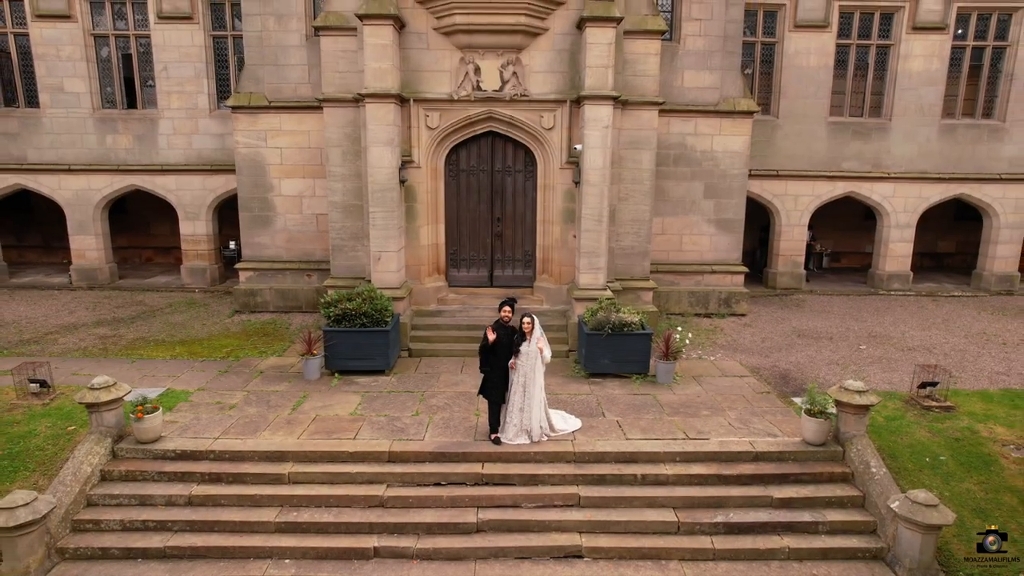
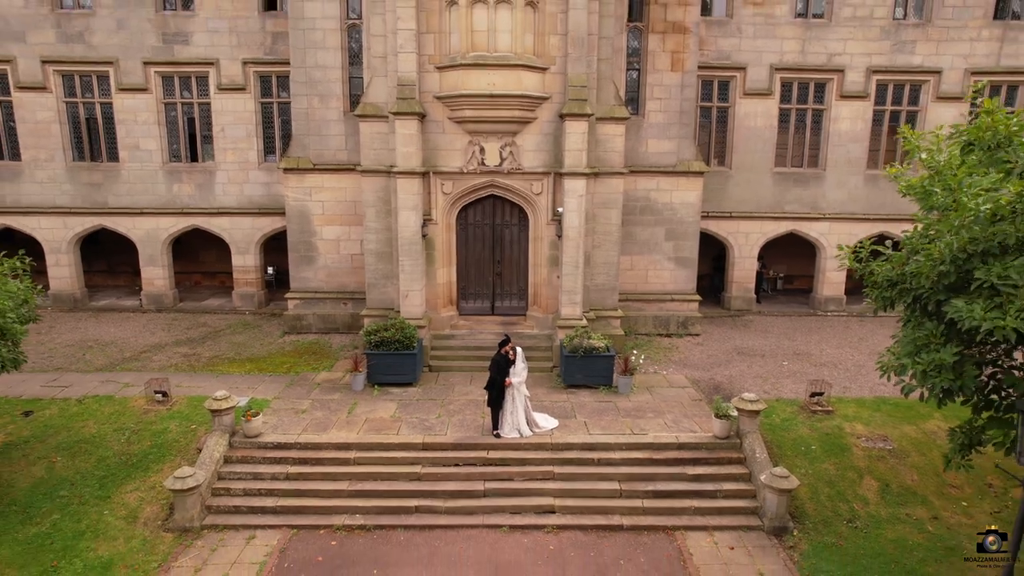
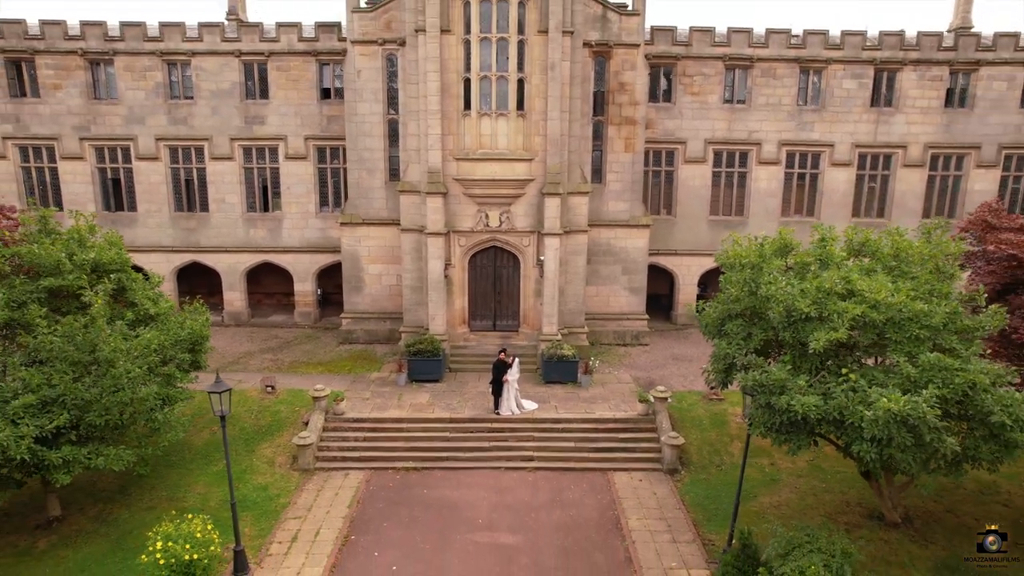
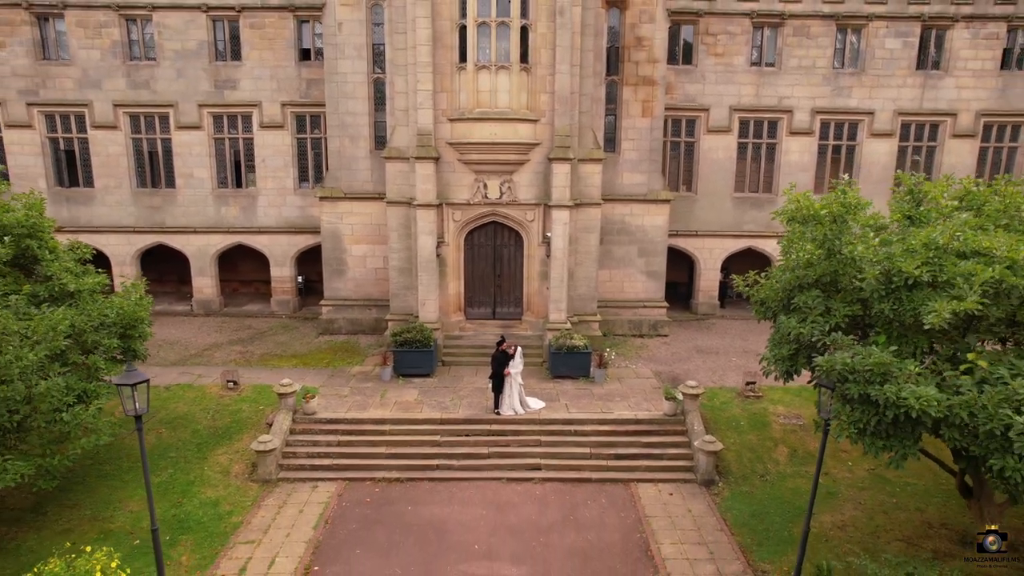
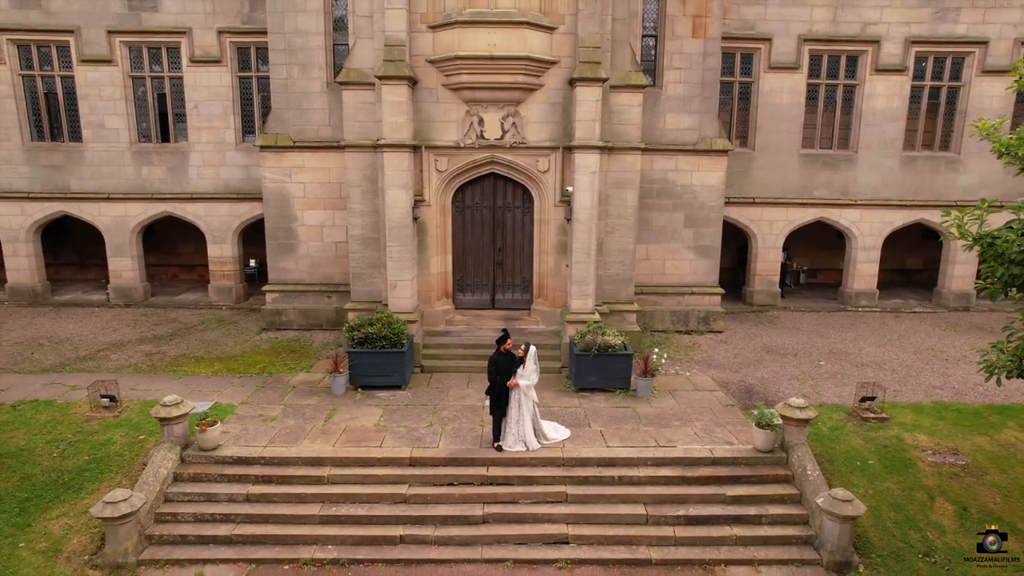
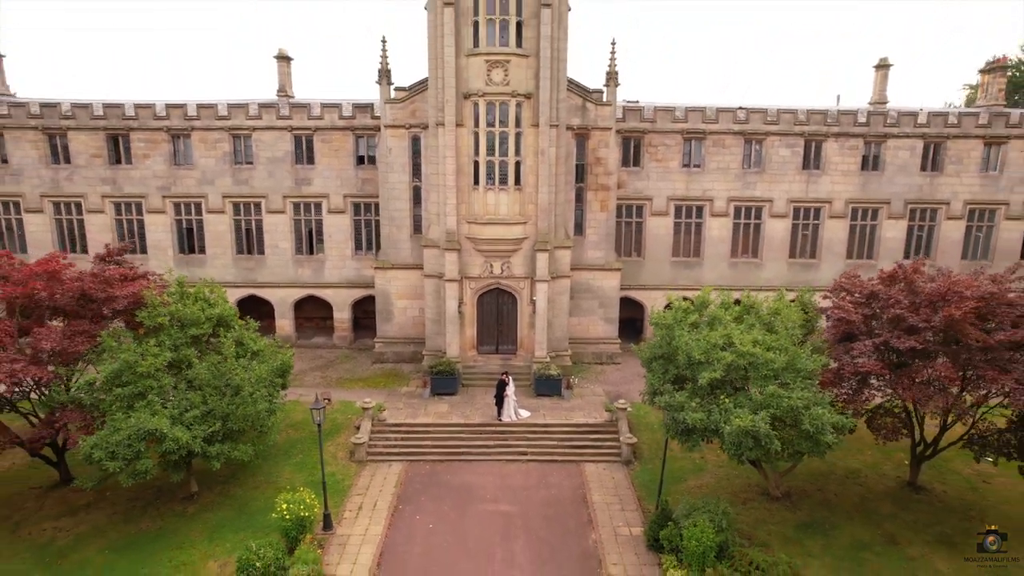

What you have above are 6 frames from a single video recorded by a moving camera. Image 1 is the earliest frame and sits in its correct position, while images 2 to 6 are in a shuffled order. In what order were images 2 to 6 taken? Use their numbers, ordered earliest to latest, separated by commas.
5, 2, 4, 3, 6
